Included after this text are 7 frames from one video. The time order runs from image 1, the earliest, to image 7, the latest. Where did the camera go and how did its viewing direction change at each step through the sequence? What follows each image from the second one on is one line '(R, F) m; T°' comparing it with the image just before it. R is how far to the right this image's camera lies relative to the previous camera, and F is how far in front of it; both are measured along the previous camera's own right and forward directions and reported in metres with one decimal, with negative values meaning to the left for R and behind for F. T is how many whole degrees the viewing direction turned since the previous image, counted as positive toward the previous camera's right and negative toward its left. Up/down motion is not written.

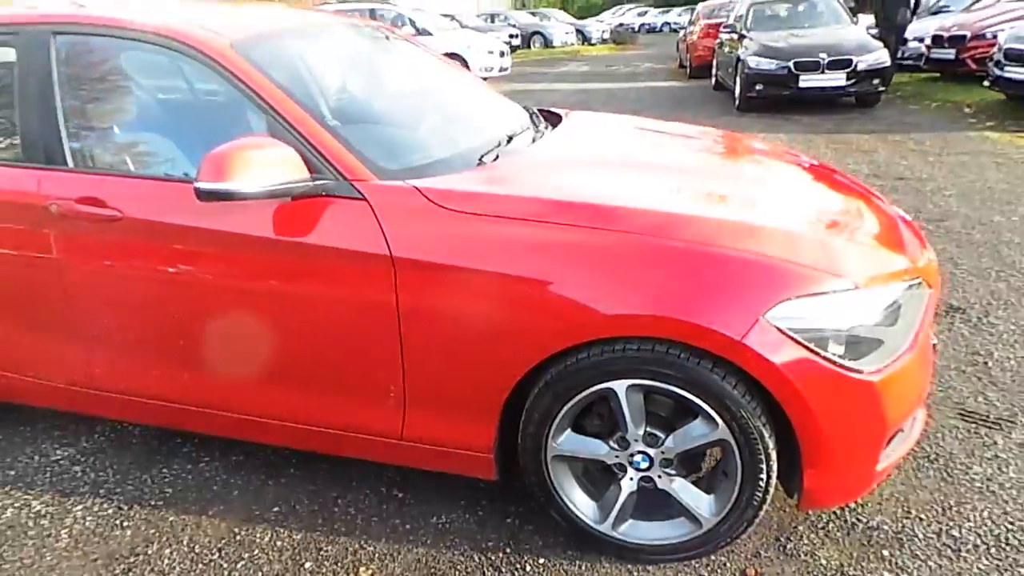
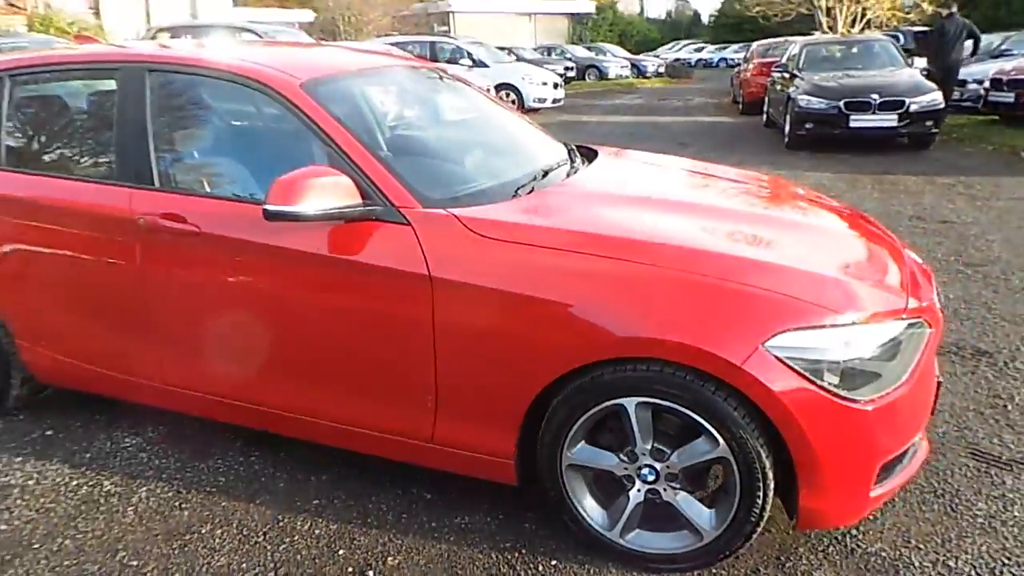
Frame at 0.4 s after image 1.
(+0.1, -0.2) m; -4°
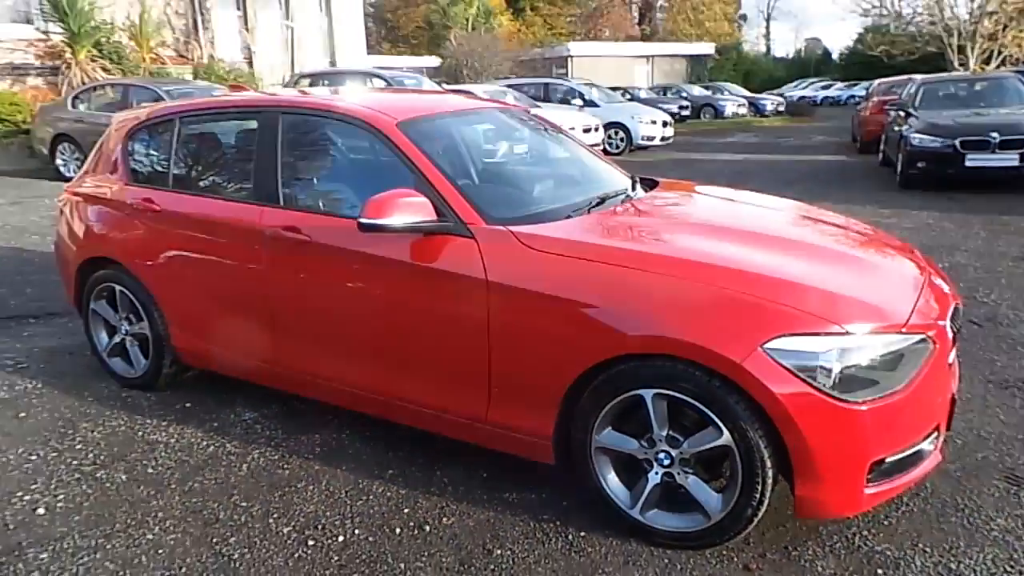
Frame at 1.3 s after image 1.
(+0.3, -0.4) m; -9°
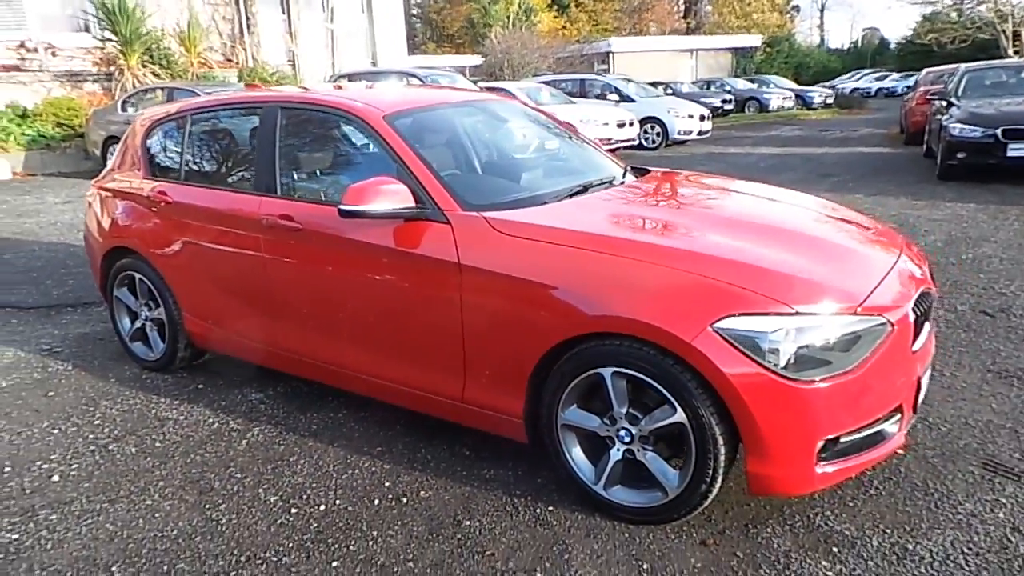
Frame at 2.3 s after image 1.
(+0.3, -0.1) m; -4°
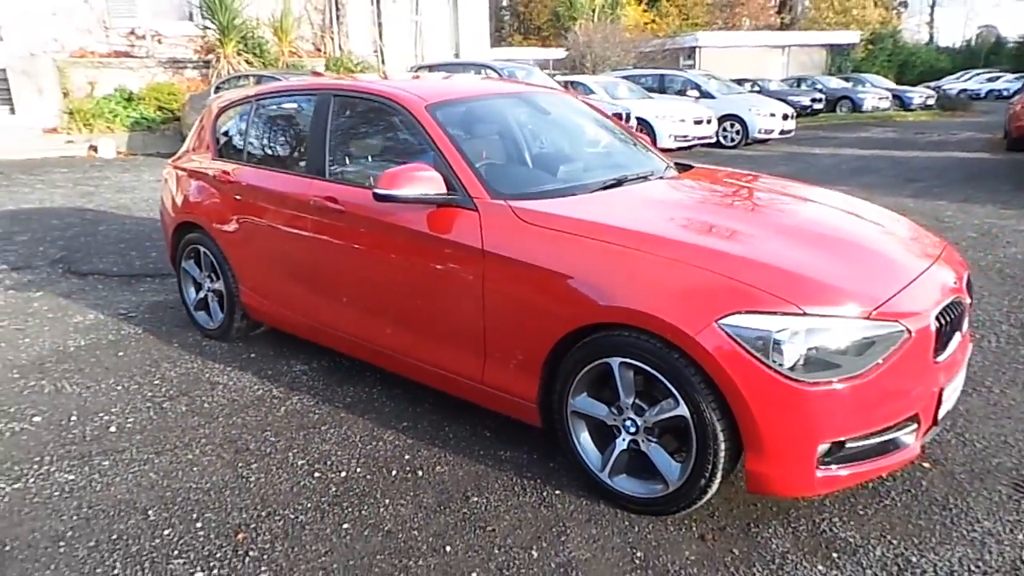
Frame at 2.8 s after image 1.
(+0.3, -0.1) m; -6°
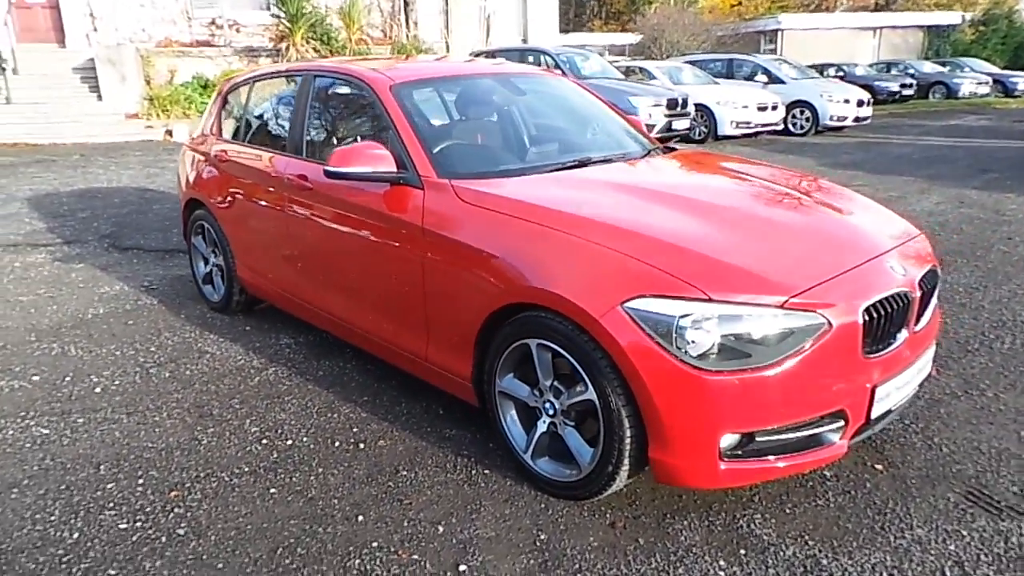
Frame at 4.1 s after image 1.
(+0.6, 0.0) m; -7°
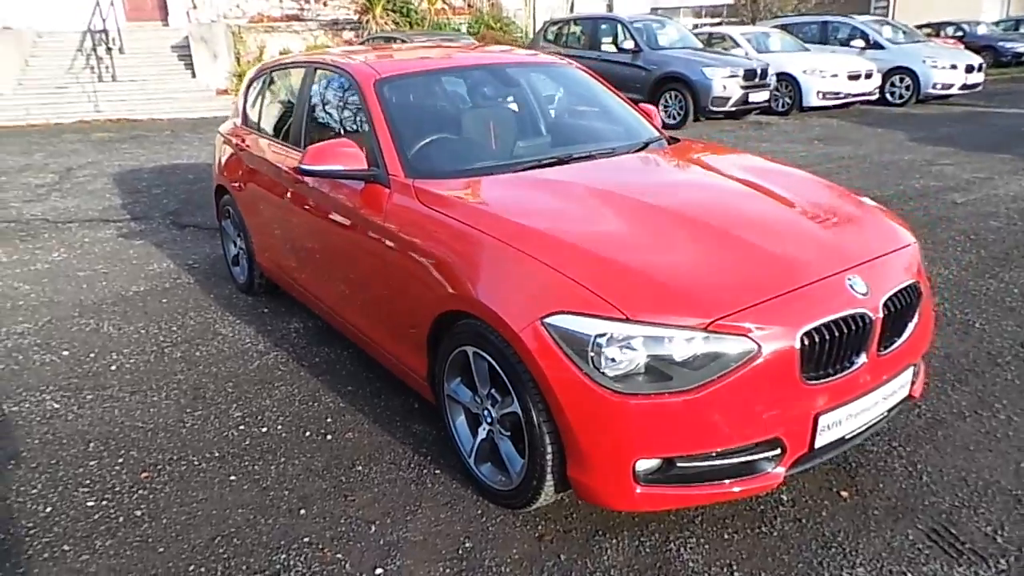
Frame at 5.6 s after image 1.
(+0.6, +0.1) m; -8°
